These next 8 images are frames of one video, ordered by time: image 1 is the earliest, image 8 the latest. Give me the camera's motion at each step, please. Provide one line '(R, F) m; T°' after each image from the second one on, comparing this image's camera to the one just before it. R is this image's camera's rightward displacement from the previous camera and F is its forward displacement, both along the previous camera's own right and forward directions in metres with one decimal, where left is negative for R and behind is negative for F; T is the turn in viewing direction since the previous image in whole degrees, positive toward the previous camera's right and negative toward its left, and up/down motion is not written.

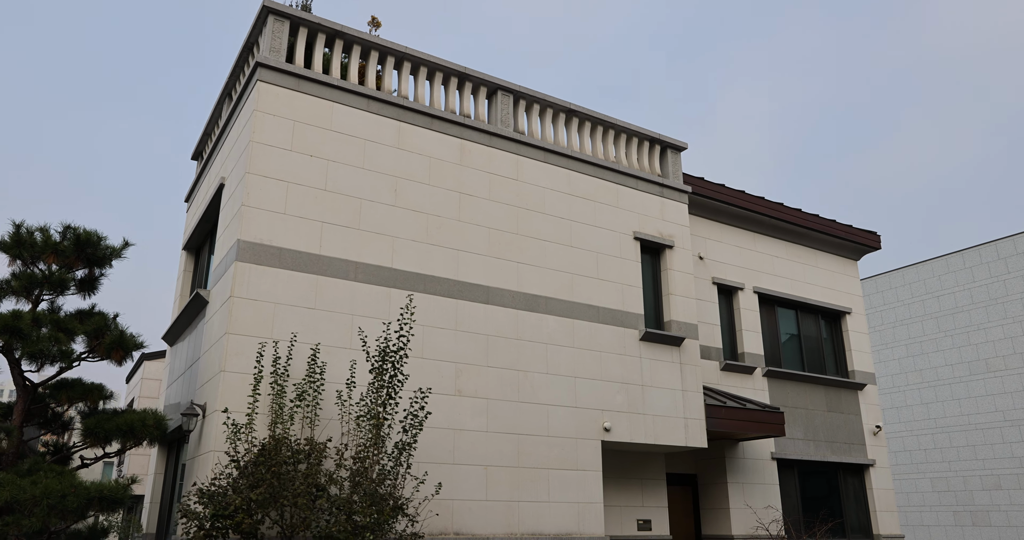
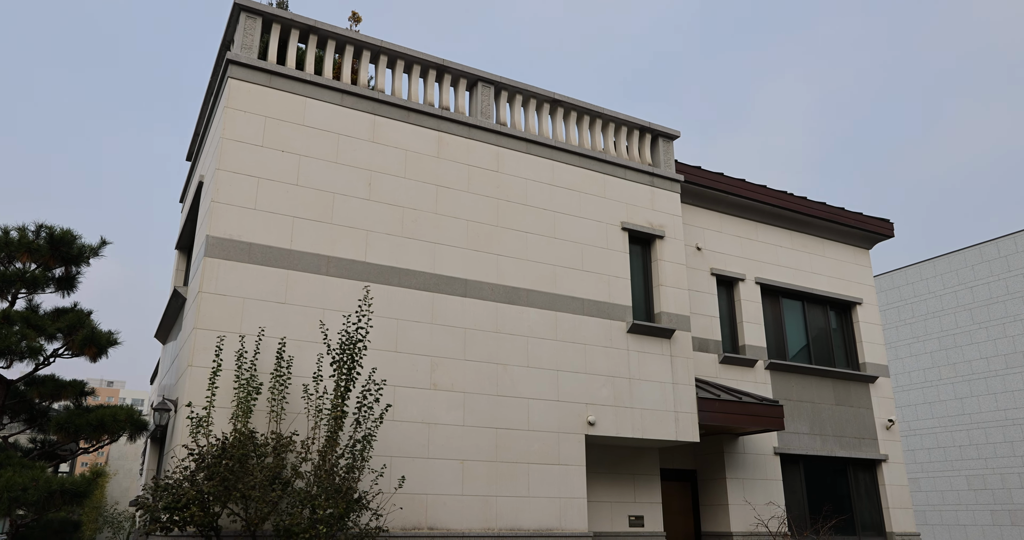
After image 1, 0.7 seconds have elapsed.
(+0.9, +0.2) m; -3°
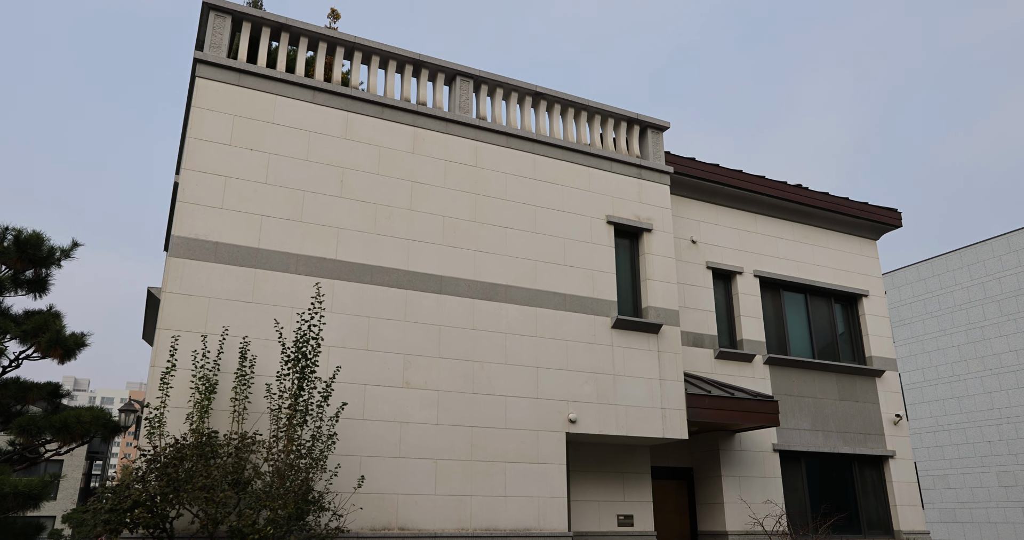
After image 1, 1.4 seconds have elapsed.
(+0.9, +0.2) m; -2°
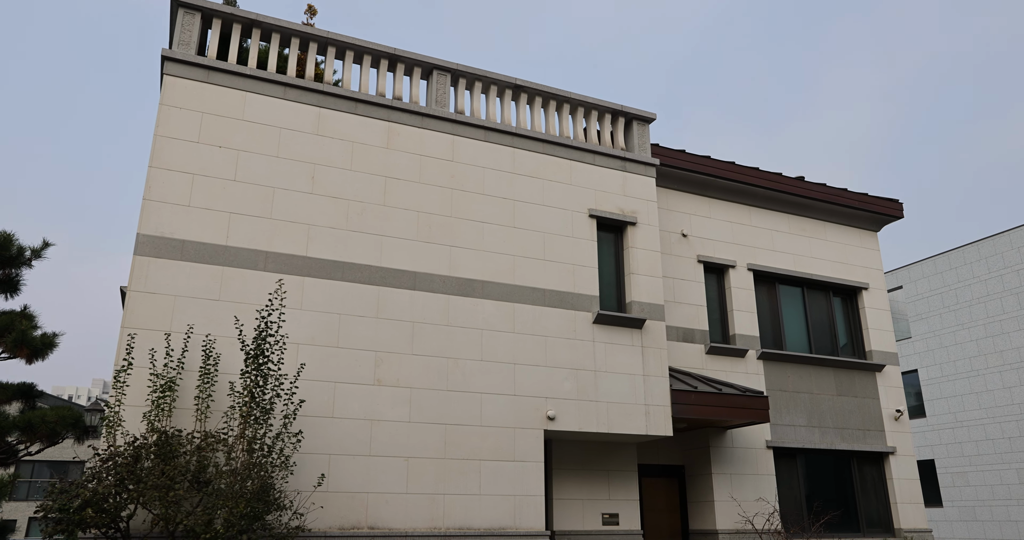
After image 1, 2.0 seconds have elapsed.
(+0.7, +0.2) m; -2°
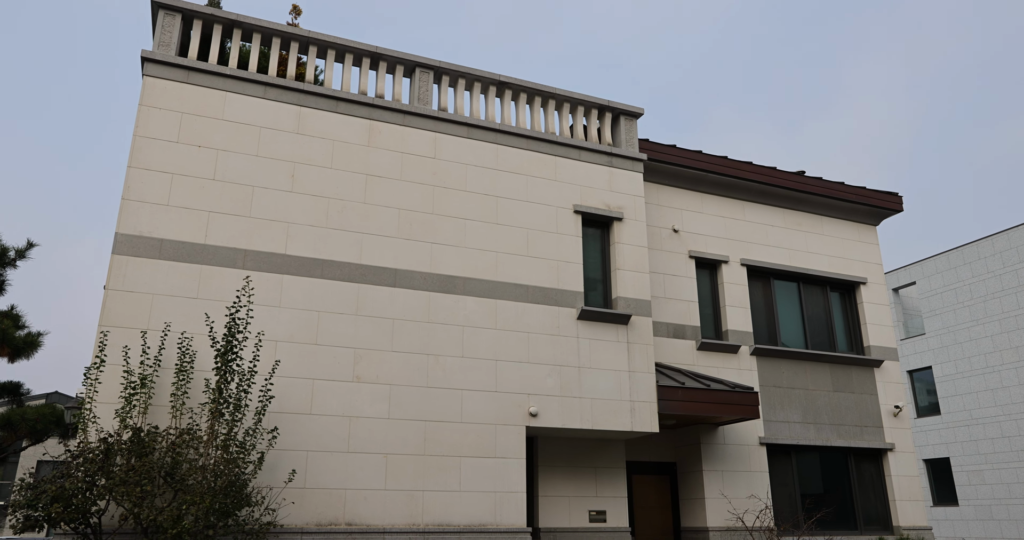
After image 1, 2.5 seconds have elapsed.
(+0.6, 0.0) m; -2°
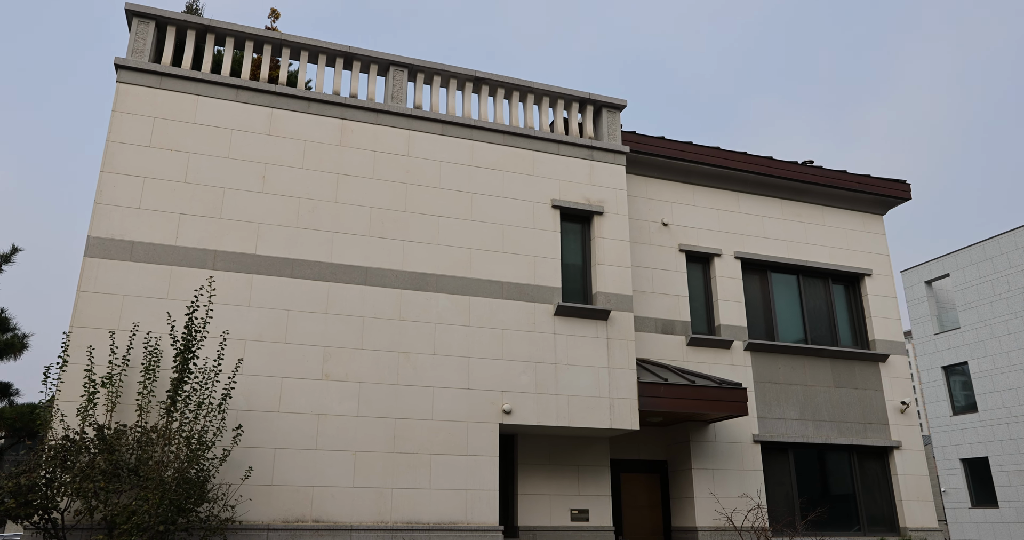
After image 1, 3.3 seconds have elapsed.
(+1.1, +0.1) m; -3°
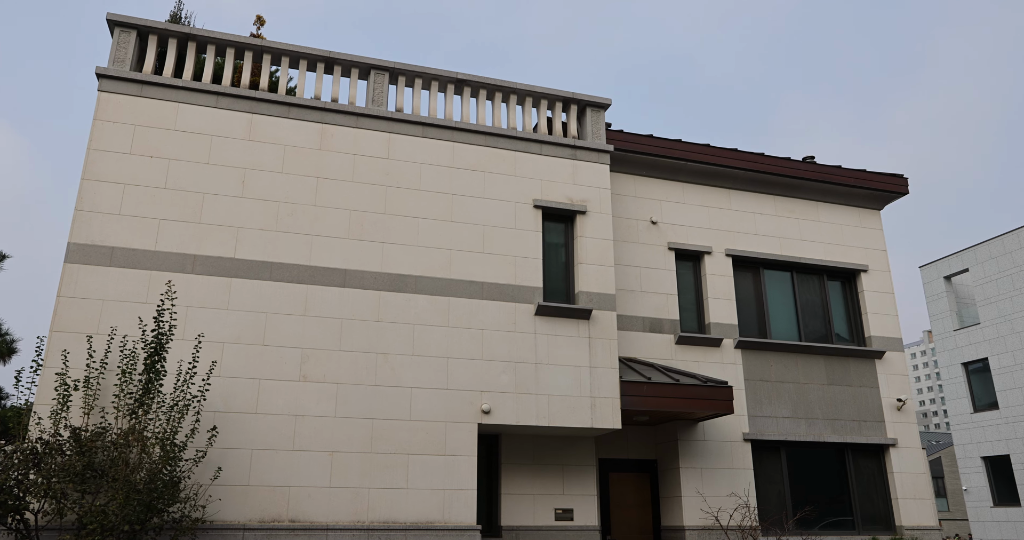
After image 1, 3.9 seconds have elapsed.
(+0.7, 0.0) m; -2°
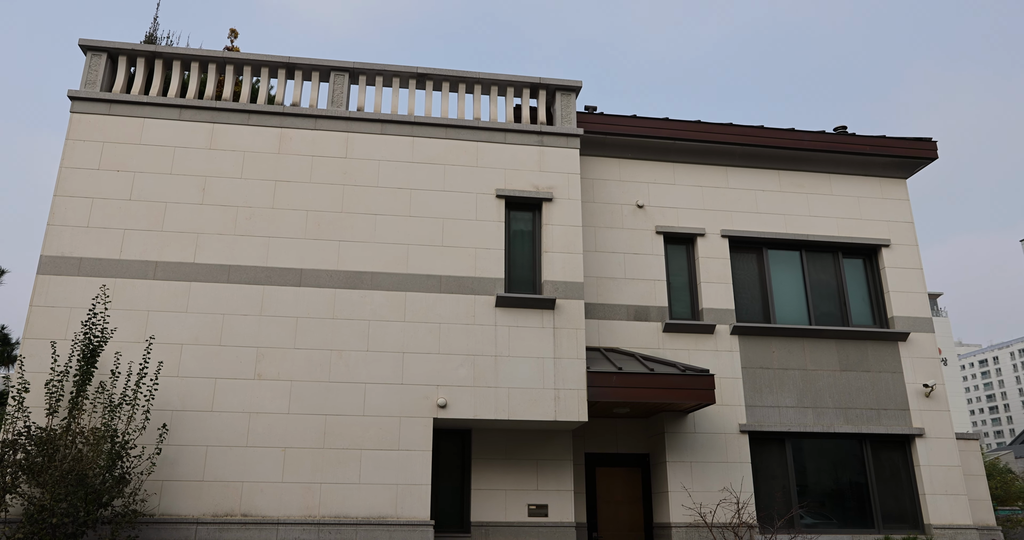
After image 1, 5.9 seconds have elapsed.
(+2.4, +0.4) m; -8°
